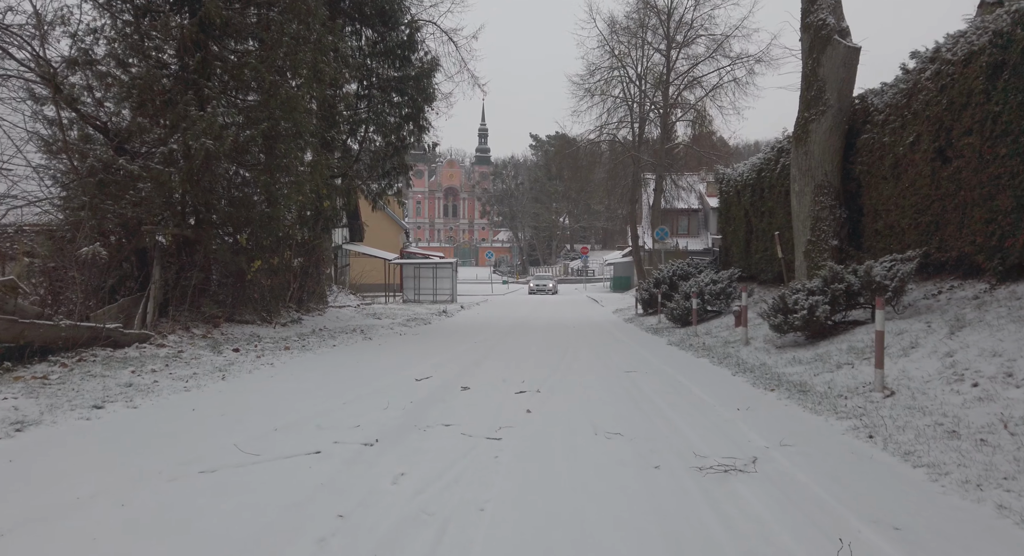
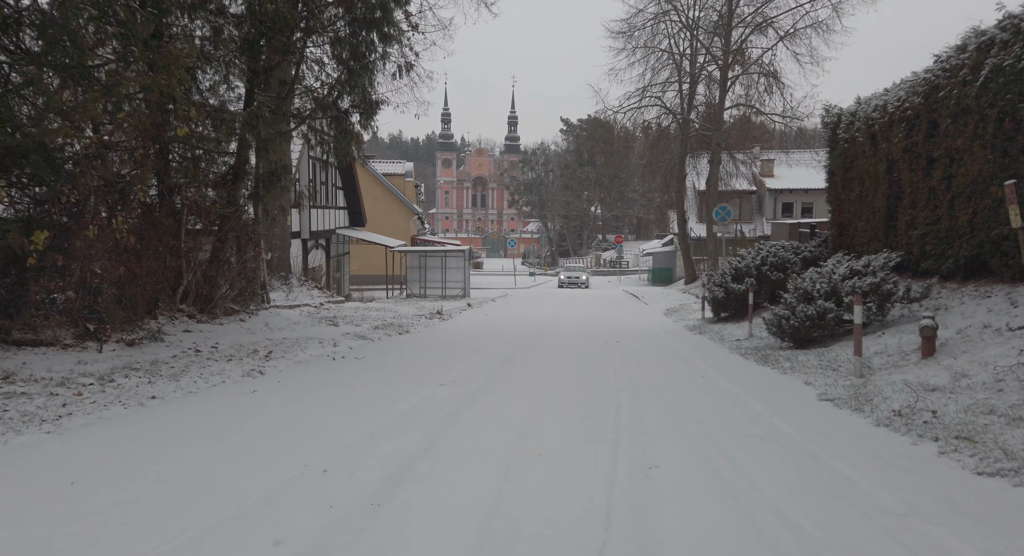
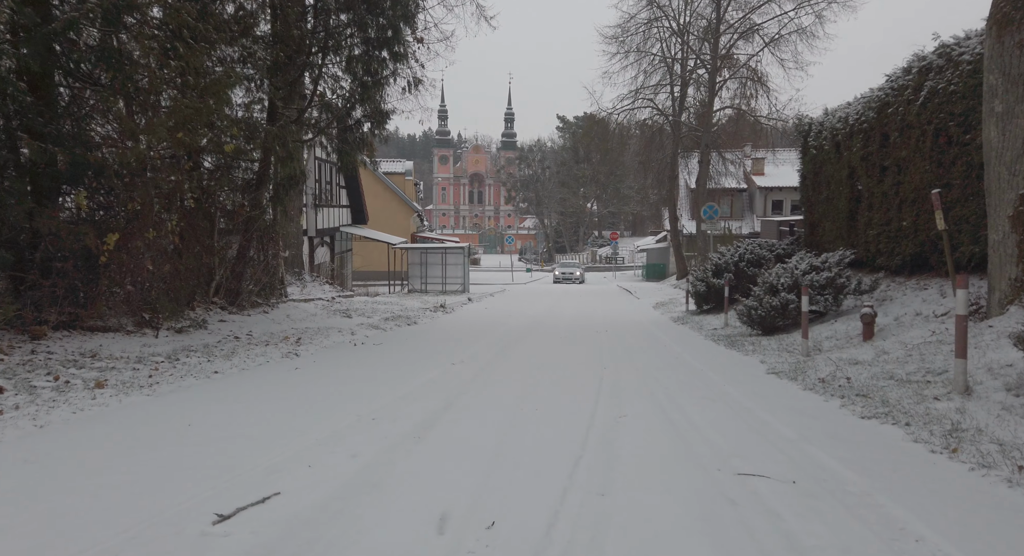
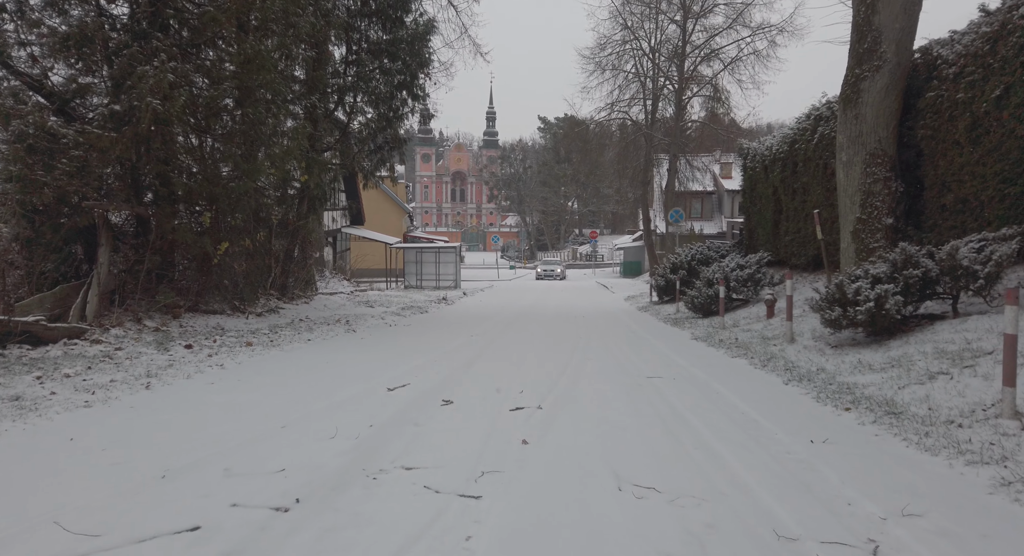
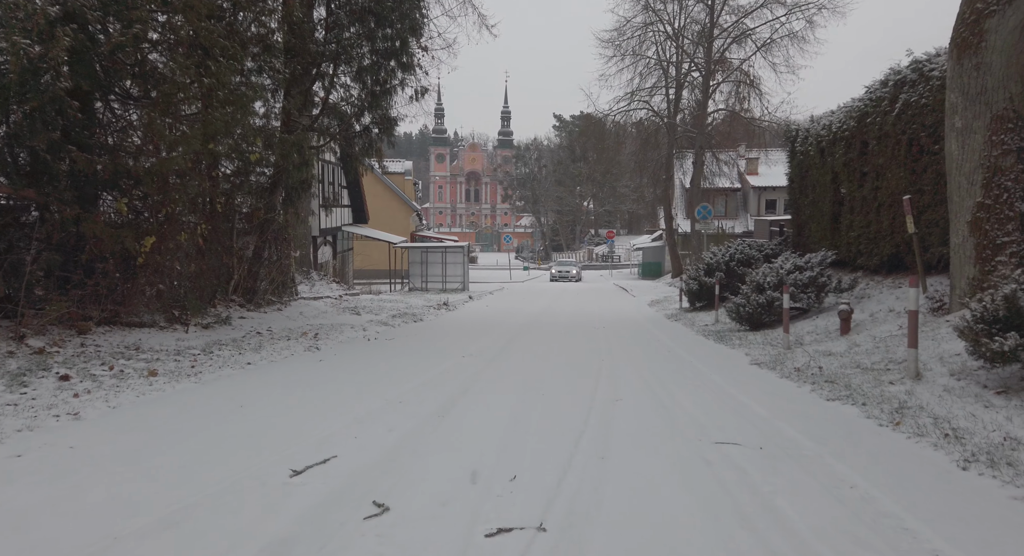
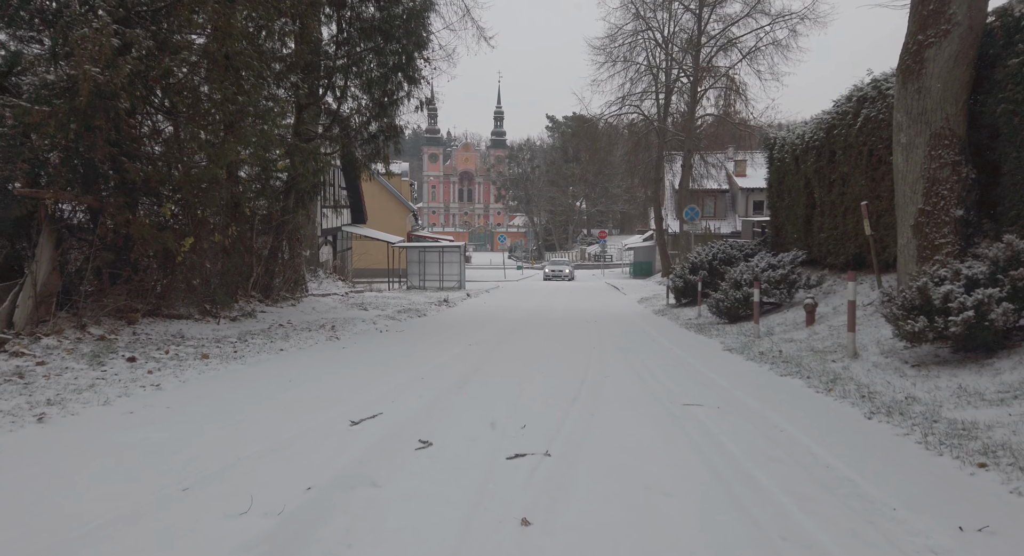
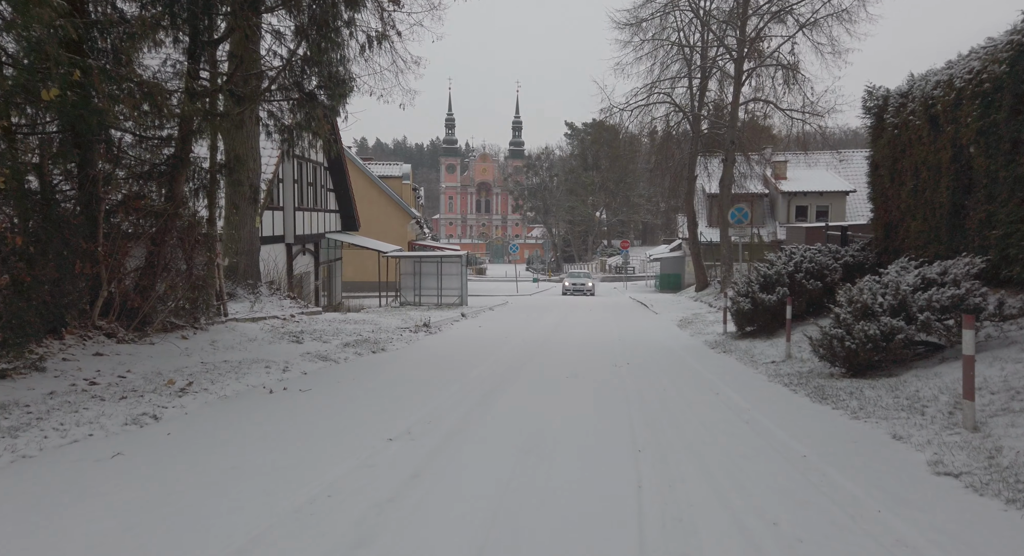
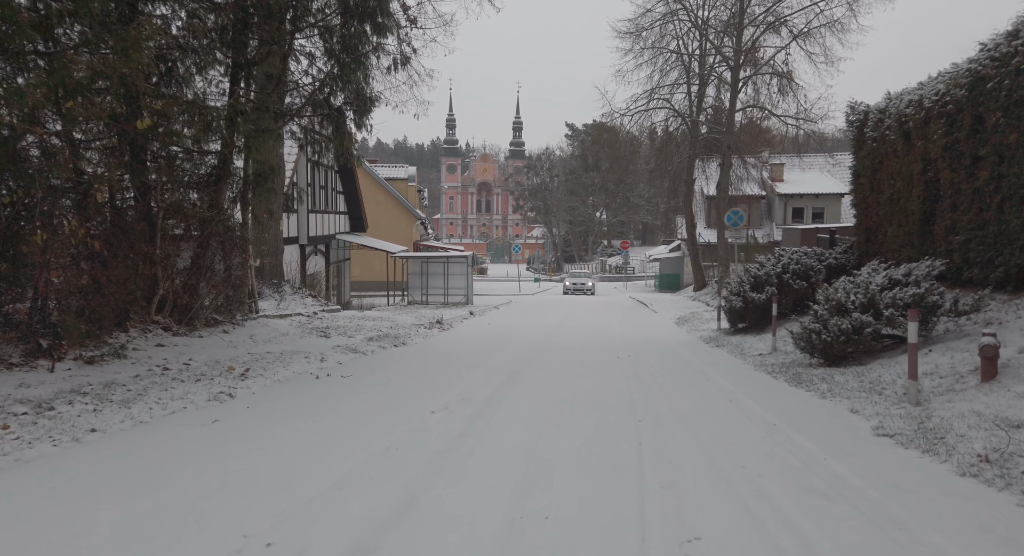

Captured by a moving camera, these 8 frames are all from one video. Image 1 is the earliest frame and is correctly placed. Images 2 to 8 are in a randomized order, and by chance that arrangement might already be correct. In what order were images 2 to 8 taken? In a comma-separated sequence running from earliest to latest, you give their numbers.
4, 6, 5, 3, 2, 8, 7
